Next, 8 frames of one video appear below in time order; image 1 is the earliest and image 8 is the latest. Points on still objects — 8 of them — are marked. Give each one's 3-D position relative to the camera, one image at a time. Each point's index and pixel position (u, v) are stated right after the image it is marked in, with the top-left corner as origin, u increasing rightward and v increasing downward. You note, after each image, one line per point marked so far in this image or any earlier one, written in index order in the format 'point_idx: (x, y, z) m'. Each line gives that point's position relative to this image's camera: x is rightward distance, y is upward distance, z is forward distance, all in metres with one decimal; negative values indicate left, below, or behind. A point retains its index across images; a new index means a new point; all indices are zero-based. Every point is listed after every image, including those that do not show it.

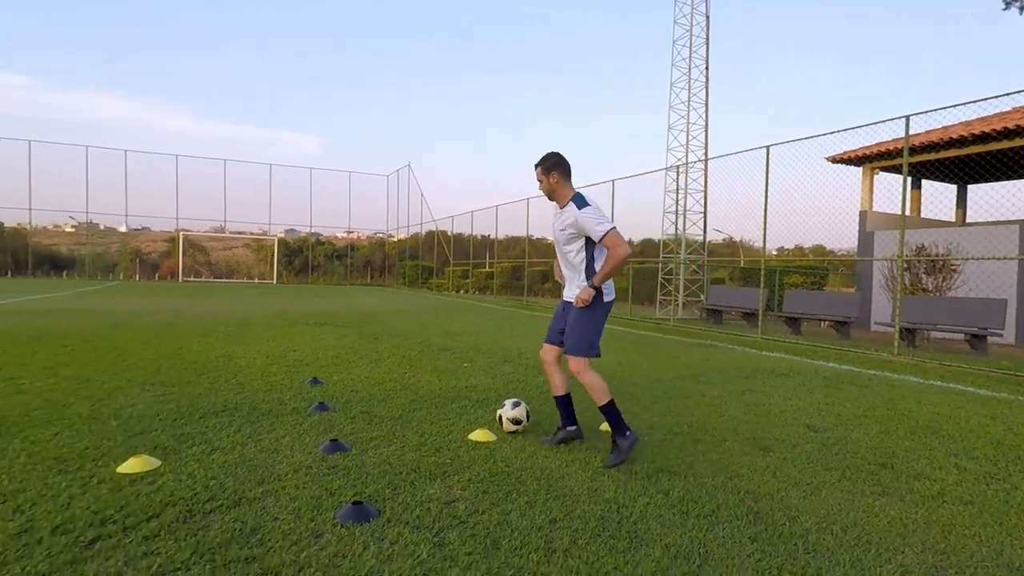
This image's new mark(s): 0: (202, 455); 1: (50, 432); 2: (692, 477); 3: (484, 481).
0: (-1.6, -0.9, +3.0) m
1: (-2.5, -0.8, +3.3) m
2: (+1.0, -1.0, +3.2) m
3: (-0.1, -0.9, +2.9) m
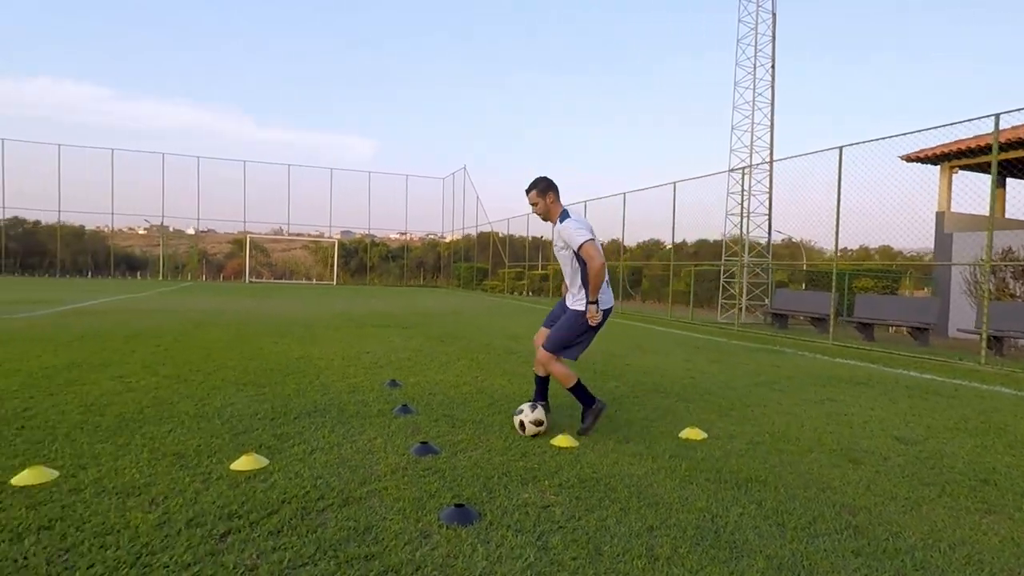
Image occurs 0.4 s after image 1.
0: (-1.1, -0.9, +3.2) m
1: (-2.0, -0.8, +3.5) m
2: (+1.4, -1.0, +3.1) m
3: (+0.3, -1.0, +3.0) m
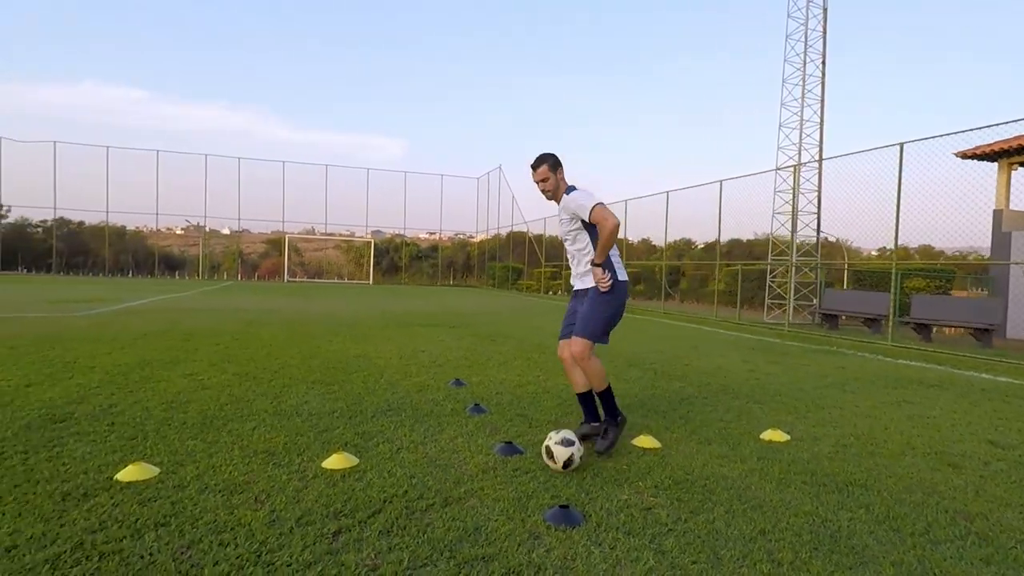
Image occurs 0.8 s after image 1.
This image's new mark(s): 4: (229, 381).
0: (-0.6, -0.9, +3.2) m
1: (-1.6, -0.8, +3.5) m
2: (+1.9, -1.0, +3.0) m
3: (+0.8, -1.0, +2.9) m
4: (-2.2, -0.7, +4.7) m
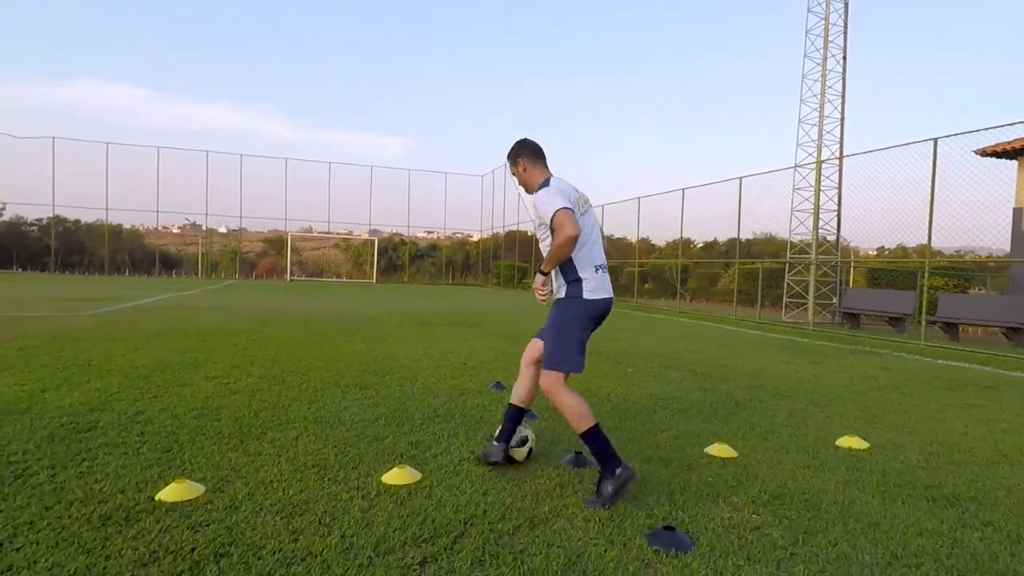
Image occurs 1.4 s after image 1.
0: (-0.3, -0.9, +2.9) m
1: (-1.2, -0.8, +3.2) m
2: (+2.2, -1.0, +2.7) m
3: (+1.1, -1.0, +2.6) m
4: (-1.9, -0.7, +4.4) m
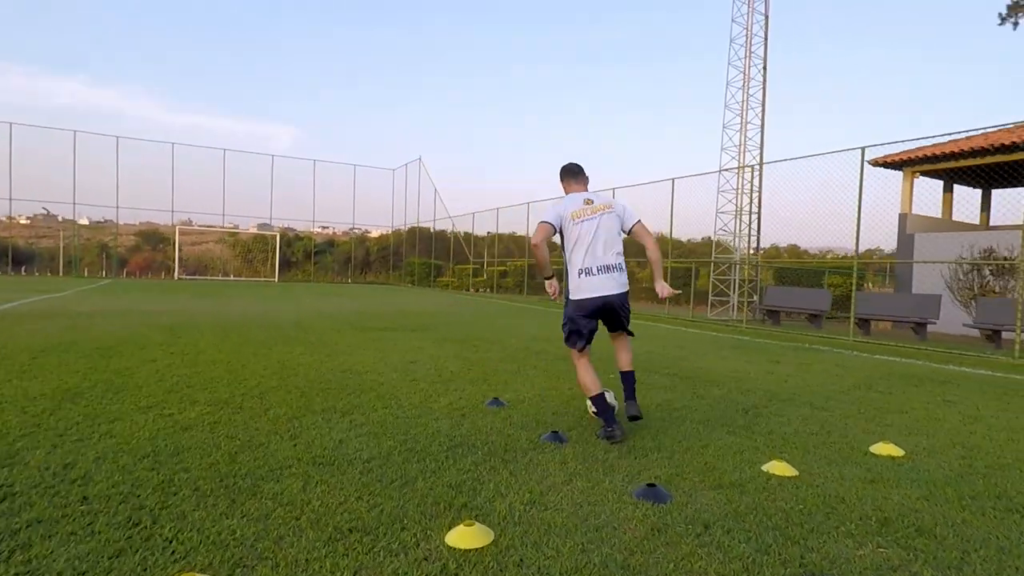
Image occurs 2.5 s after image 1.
0: (0.0, -0.9, +2.4) m
1: (-0.9, -0.8, +2.6) m
2: (+2.5, -1.0, +2.6) m
3: (+1.5, -1.0, +2.3) m
4: (-1.8, -0.8, +3.6) m
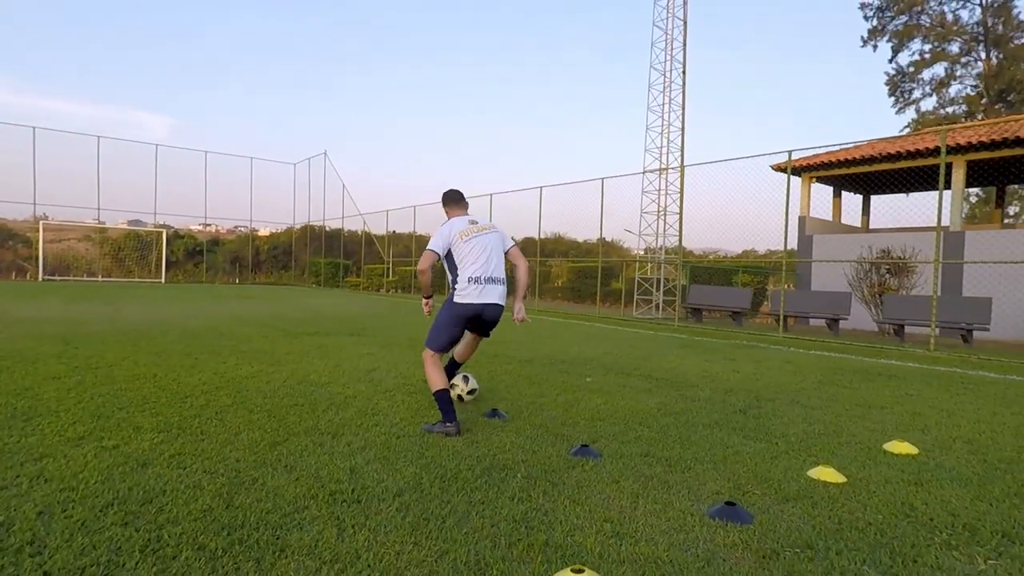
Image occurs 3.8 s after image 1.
0: (+0.3, -0.9, +2.0) m
1: (-0.6, -0.8, +2.0) m
2: (+2.8, -1.0, +2.7) m
3: (+1.8, -1.0, +2.2) m
4: (-1.7, -0.8, +2.9) m
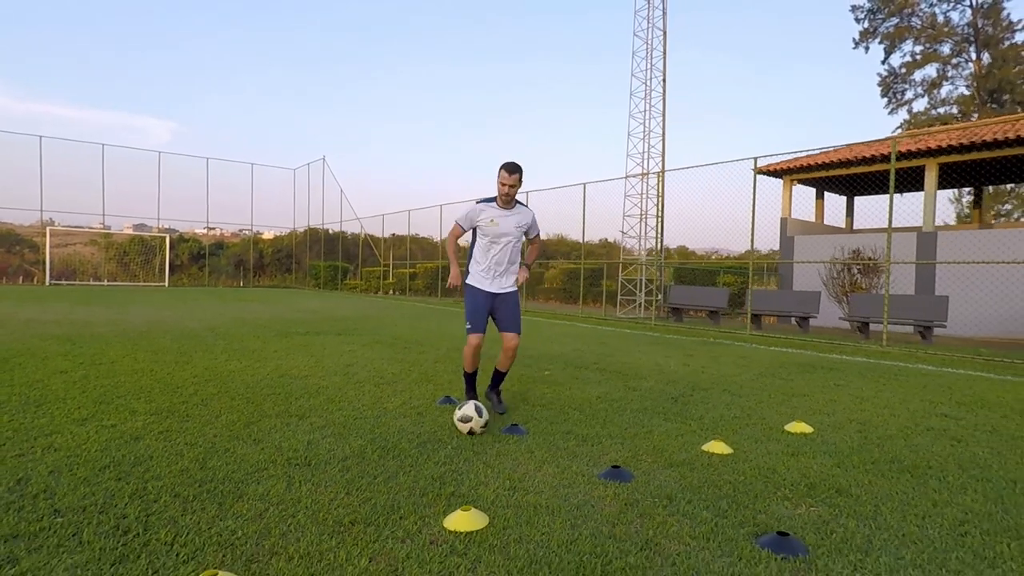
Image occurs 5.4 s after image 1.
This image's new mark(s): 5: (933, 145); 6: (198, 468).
0: (0.0, -0.9, +2.5) m
1: (-1.0, -0.8, +2.6) m
2: (+2.4, -1.0, +3.2) m
3: (+1.4, -1.0, +2.8) m
4: (-2.0, -0.8, +3.4) m
5: (+10.0, +3.4, +14.2) m
6: (-1.4, -0.8, +2.7) m
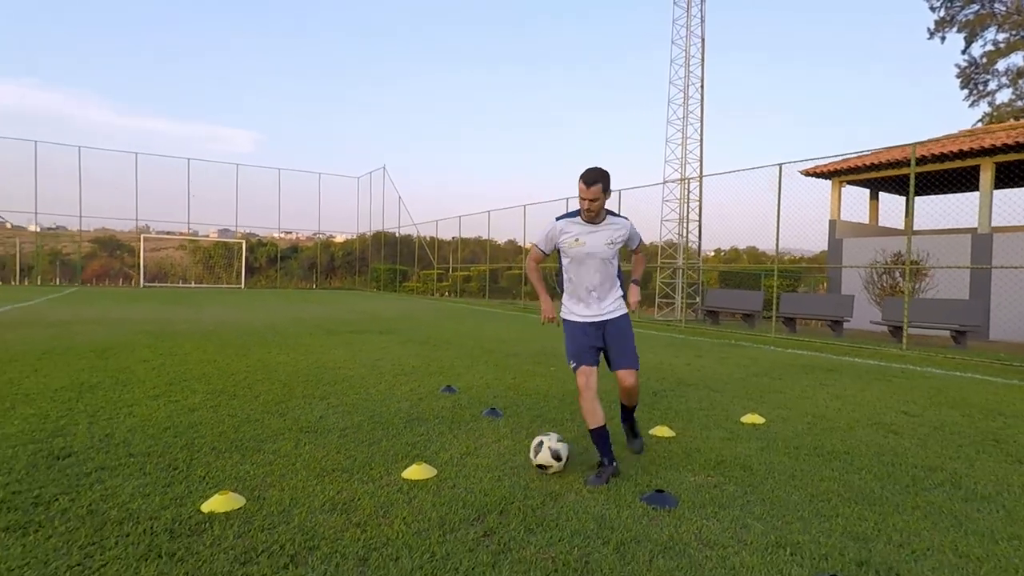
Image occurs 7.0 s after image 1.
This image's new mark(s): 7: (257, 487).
0: (-0.3, -0.9, +3.3) m
1: (-1.3, -0.9, +3.4) m
2: (+2.2, -1.0, +3.7) m
3: (+1.1, -1.0, +3.3) m
4: (-2.2, -0.8, +4.4) m
5: (+11.0, +3.3, +13.8) m
6: (-1.7, -0.9, +3.6) m
7: (-1.2, -0.9, +2.7) m
